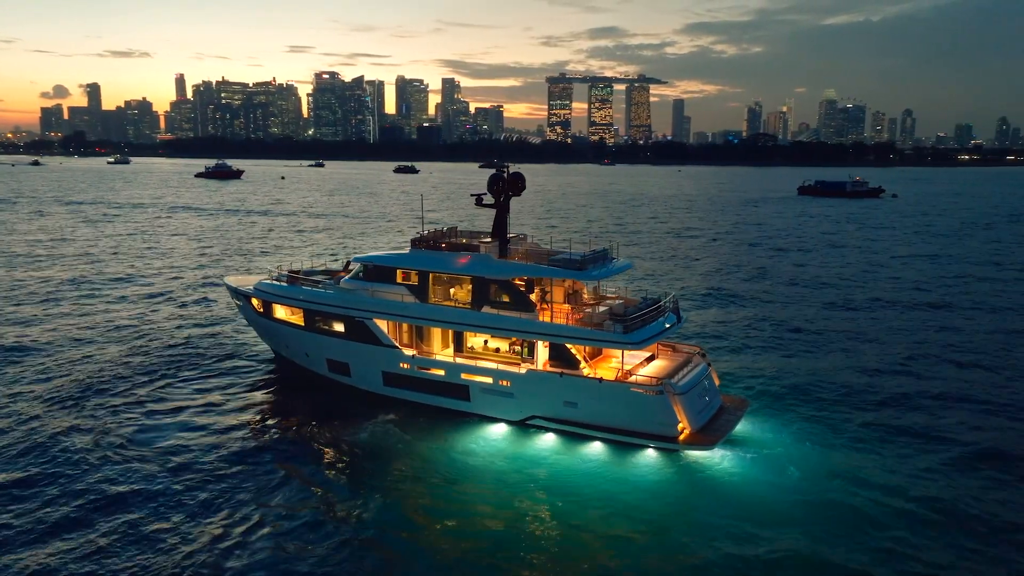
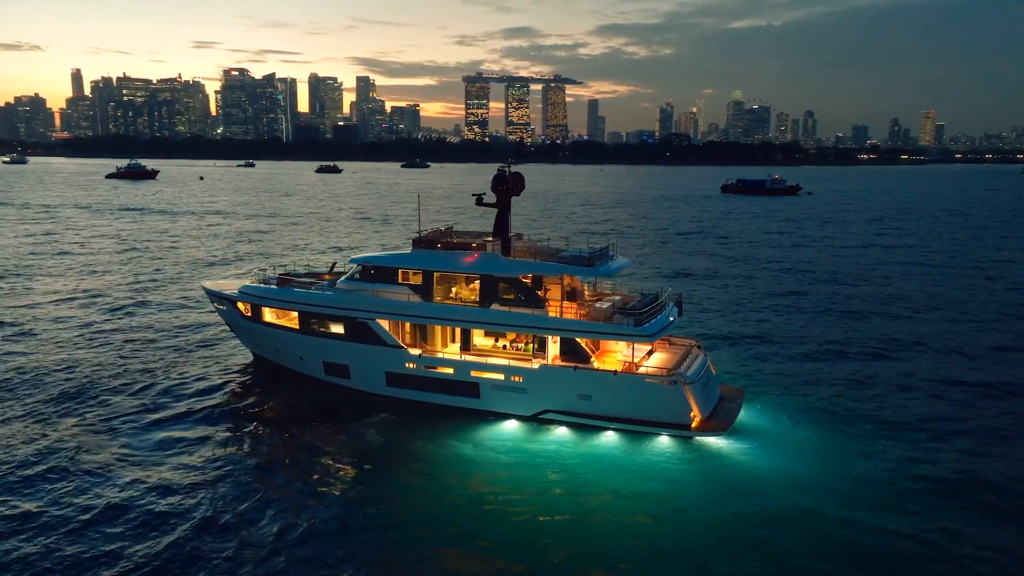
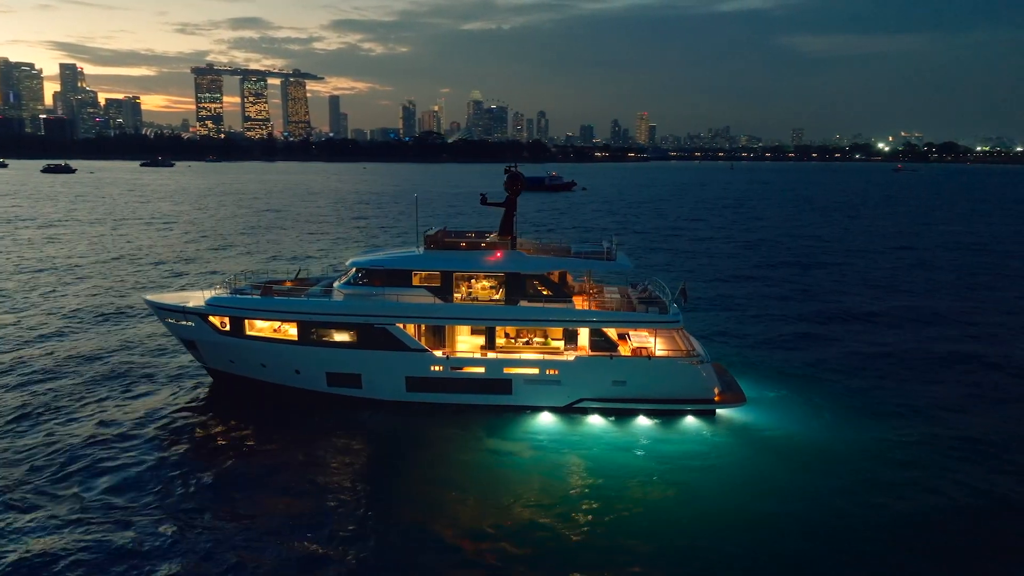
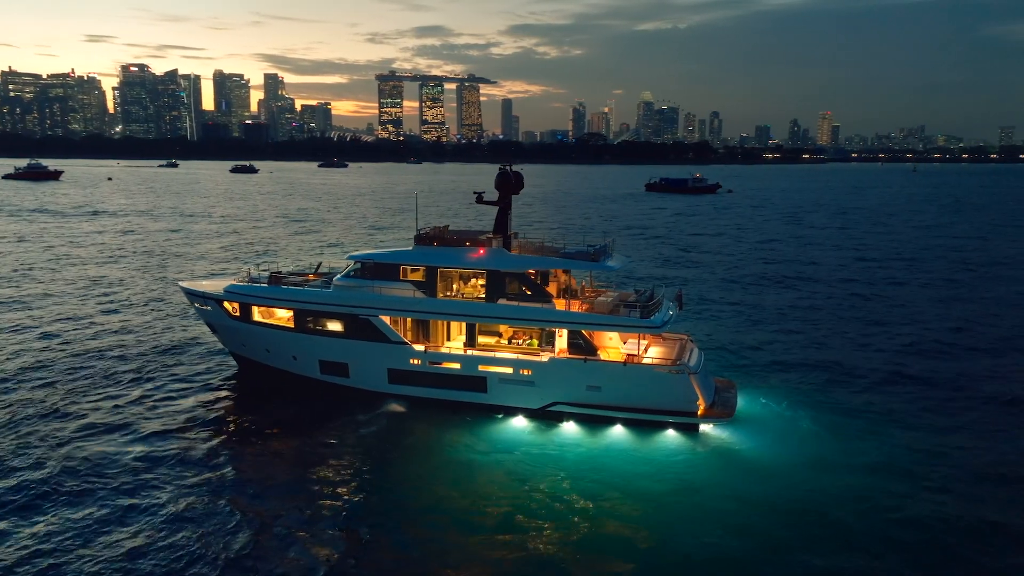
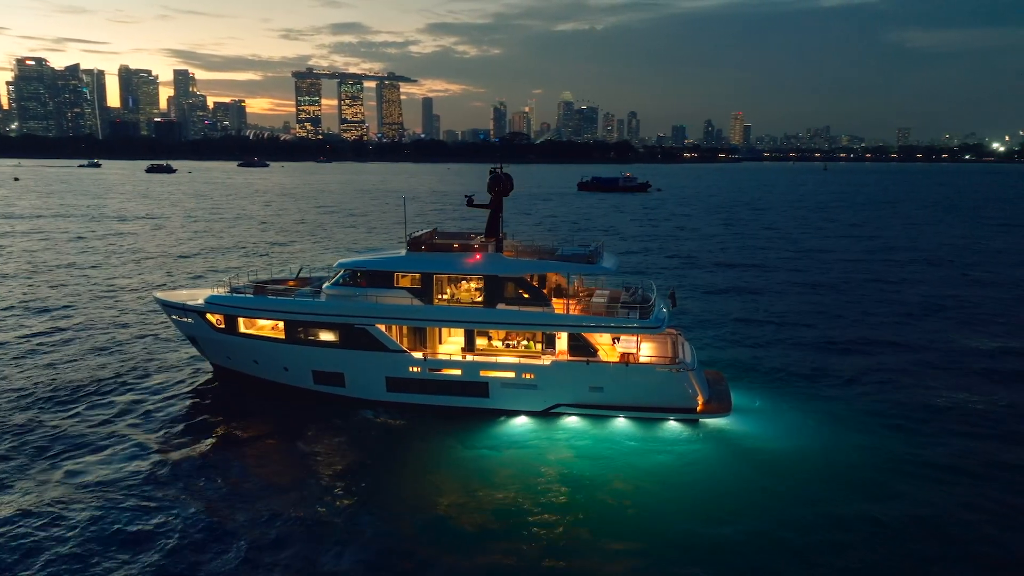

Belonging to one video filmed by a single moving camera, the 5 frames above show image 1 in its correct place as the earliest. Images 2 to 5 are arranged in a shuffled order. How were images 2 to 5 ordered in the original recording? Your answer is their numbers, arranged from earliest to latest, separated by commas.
2, 4, 5, 3
